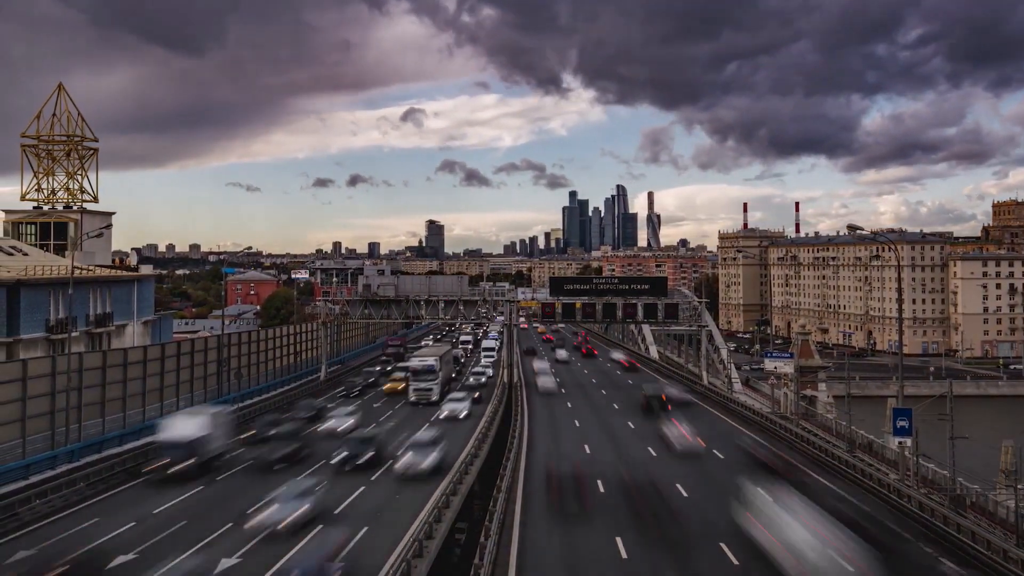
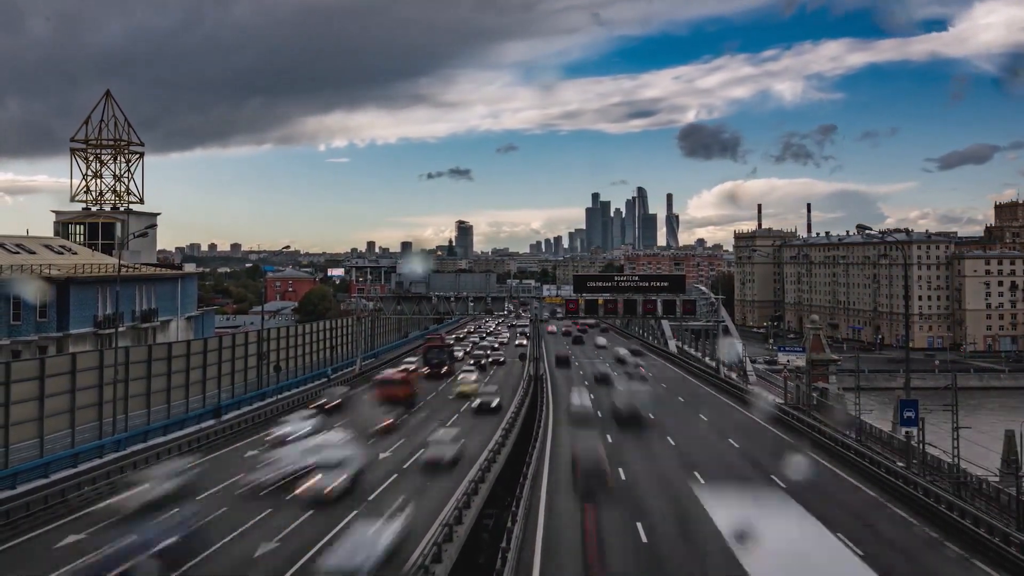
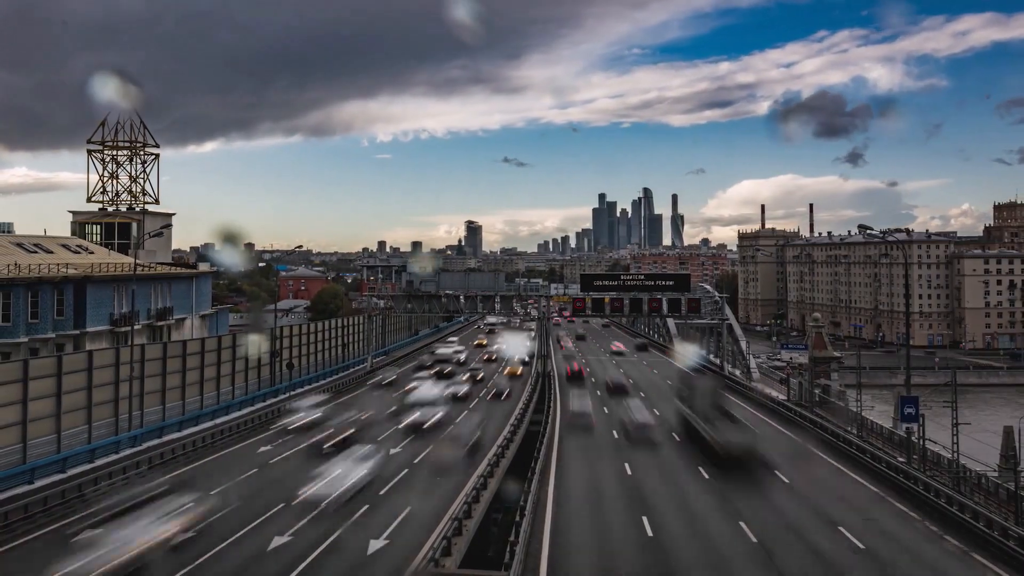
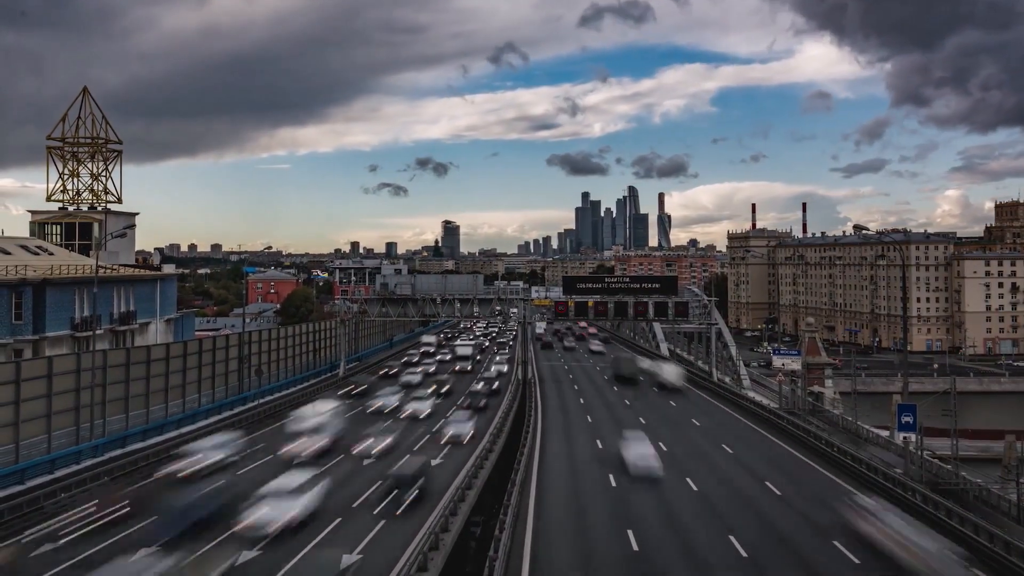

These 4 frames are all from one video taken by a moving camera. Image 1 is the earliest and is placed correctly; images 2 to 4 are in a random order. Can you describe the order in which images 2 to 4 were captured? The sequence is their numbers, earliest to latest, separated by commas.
4, 2, 3
